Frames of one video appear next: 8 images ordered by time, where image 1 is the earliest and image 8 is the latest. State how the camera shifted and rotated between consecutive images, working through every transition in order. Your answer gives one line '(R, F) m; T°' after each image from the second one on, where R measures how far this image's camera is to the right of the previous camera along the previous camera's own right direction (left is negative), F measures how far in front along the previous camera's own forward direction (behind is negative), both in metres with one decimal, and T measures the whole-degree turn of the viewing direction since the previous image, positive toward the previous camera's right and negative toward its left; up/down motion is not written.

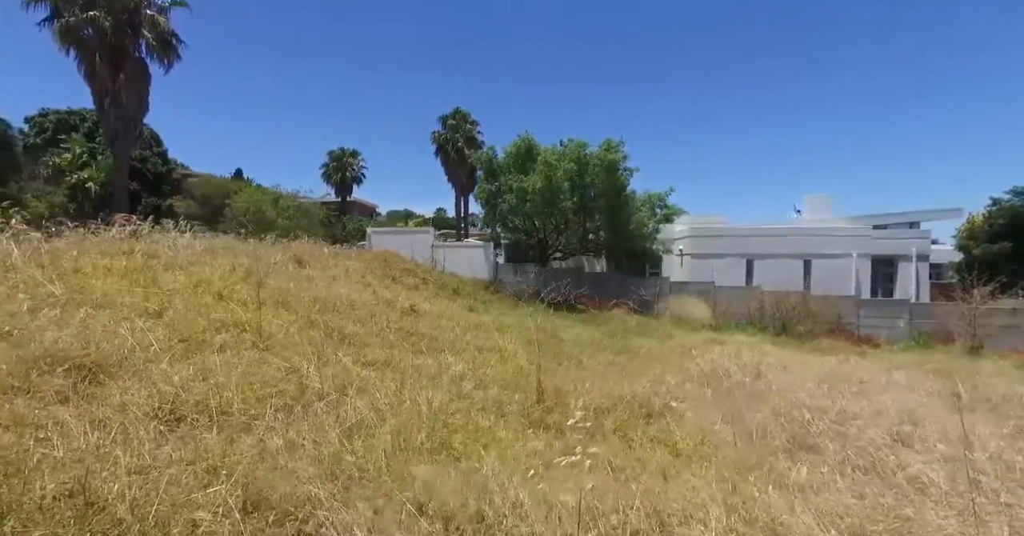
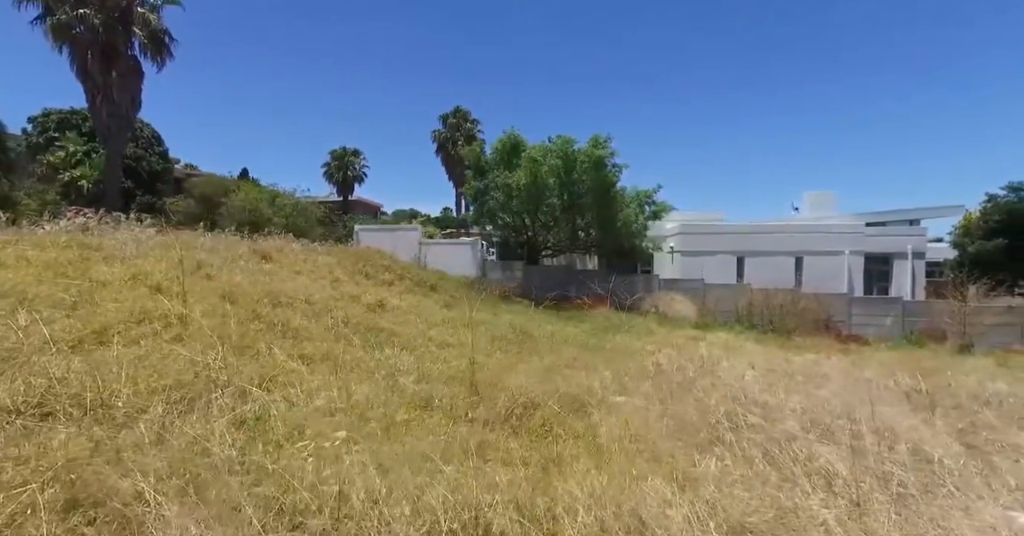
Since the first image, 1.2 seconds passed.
(+0.6, 0.0) m; 0°
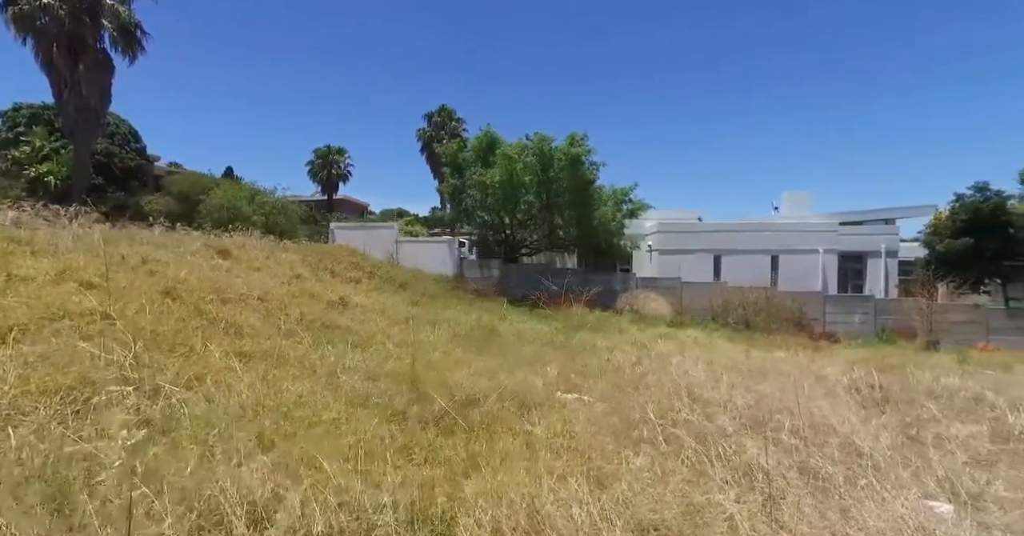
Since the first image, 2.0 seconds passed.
(+0.4, +0.1) m; +2°
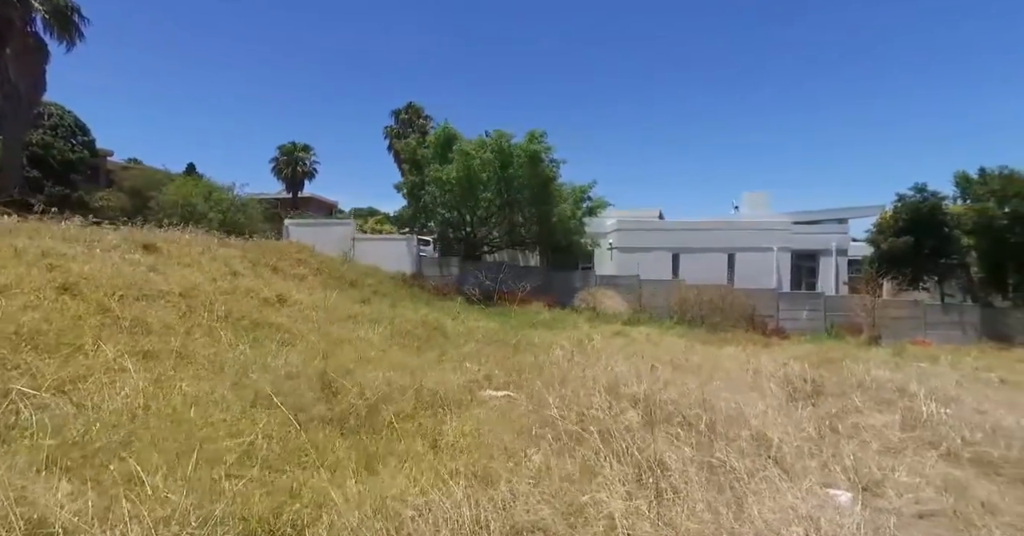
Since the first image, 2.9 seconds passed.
(+0.4, +0.1) m; +3°
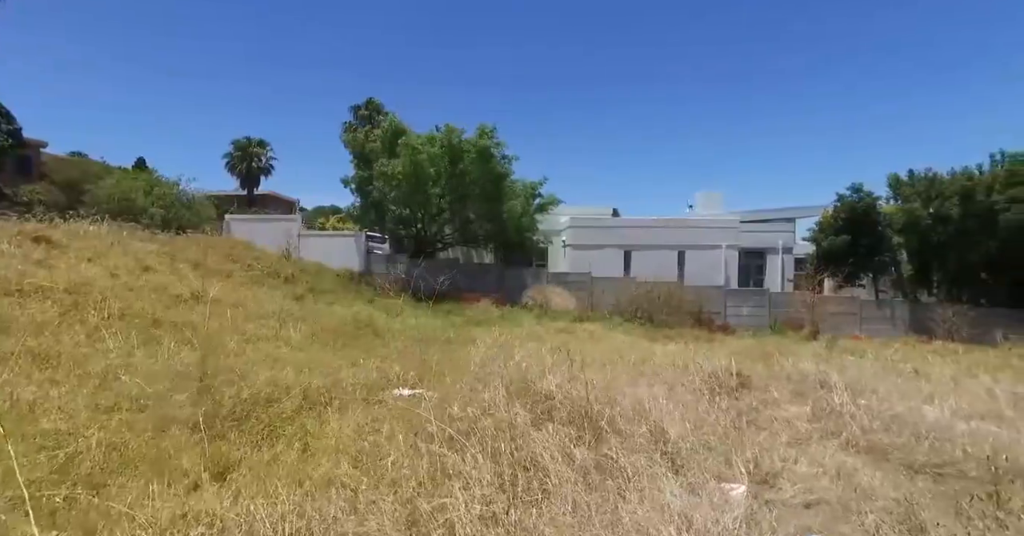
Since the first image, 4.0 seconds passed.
(+0.5, +0.2) m; +4°
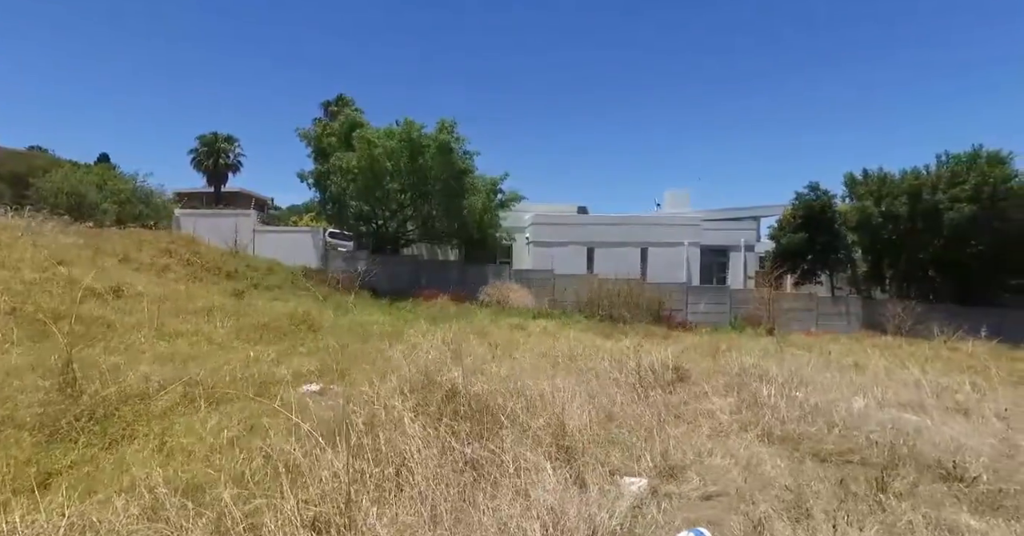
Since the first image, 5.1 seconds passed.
(+0.5, +0.2) m; +3°
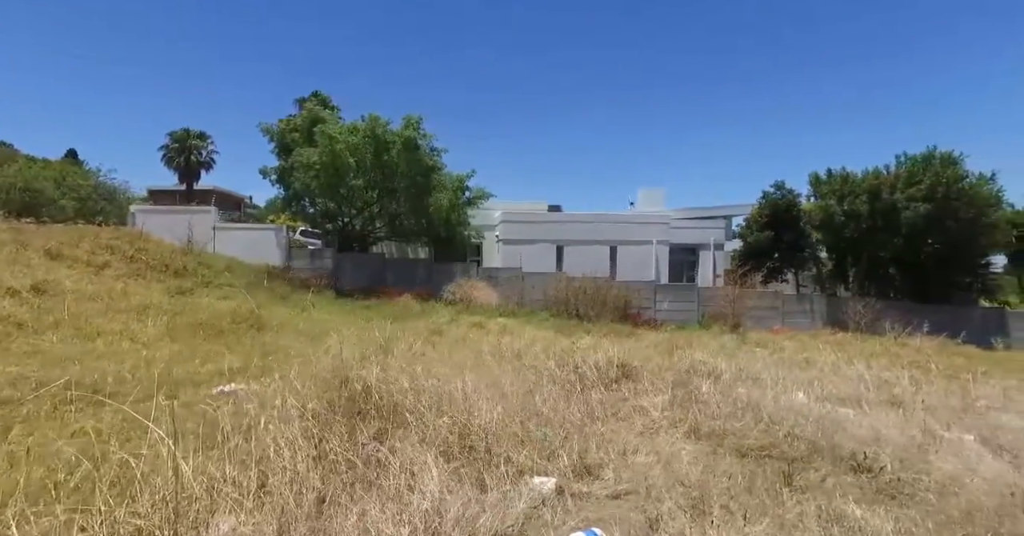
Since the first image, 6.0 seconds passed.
(+0.4, +0.1) m; +2°
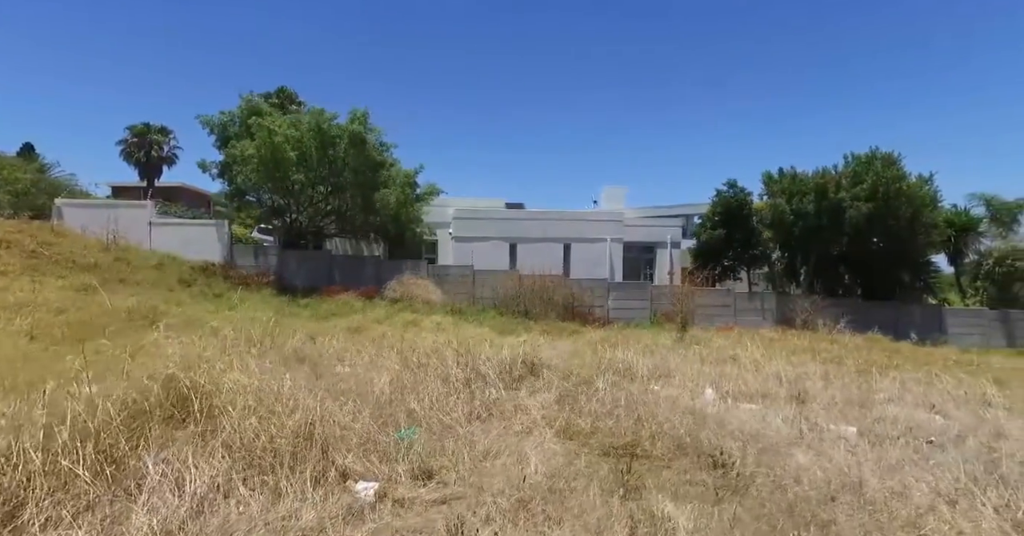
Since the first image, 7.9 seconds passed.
(+0.8, +0.2) m; +3°
